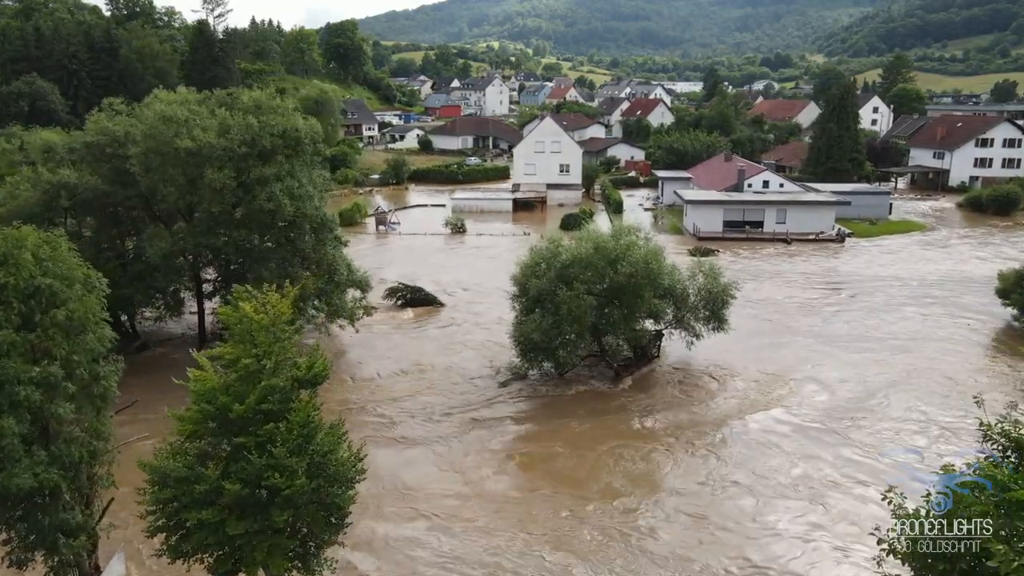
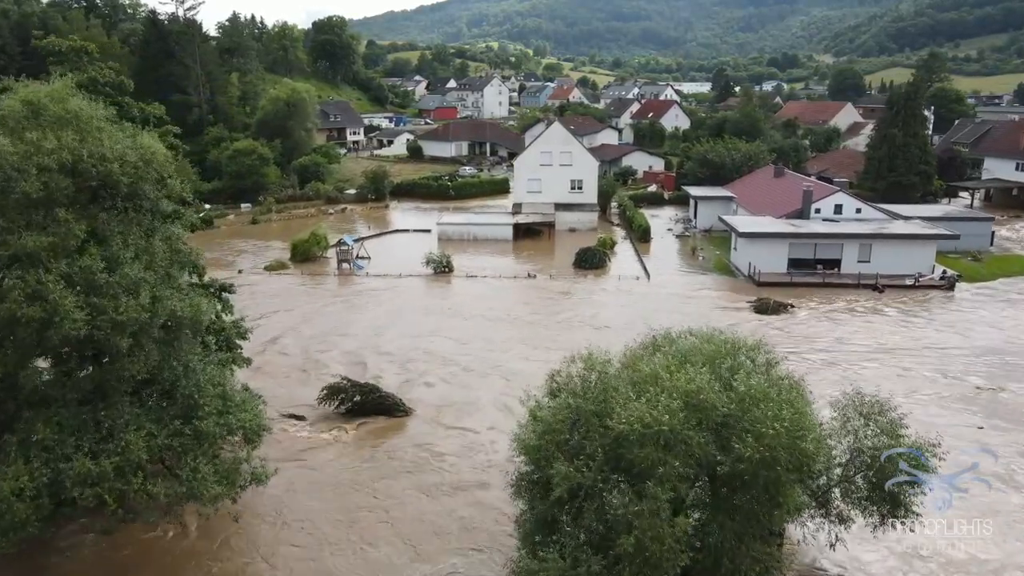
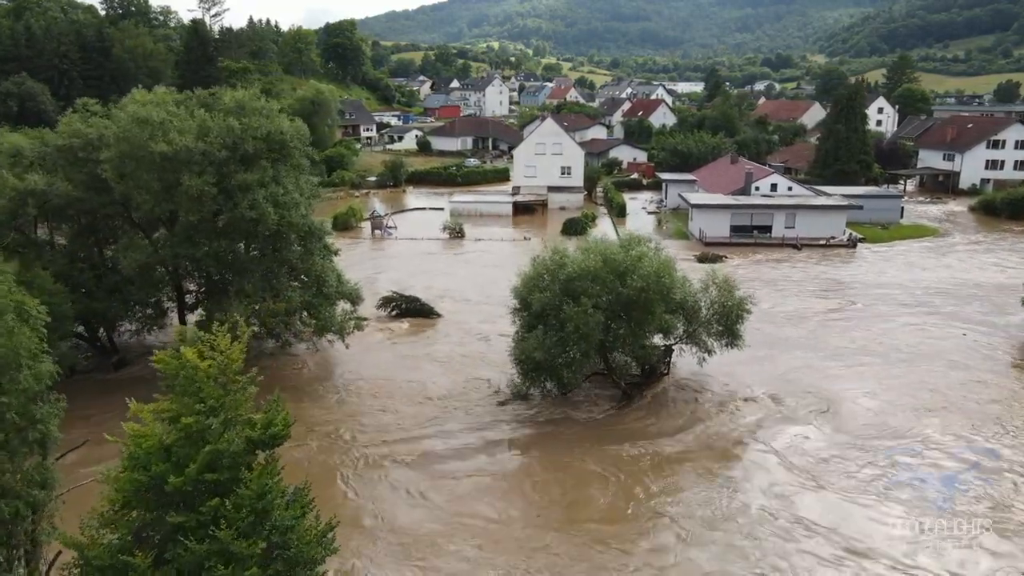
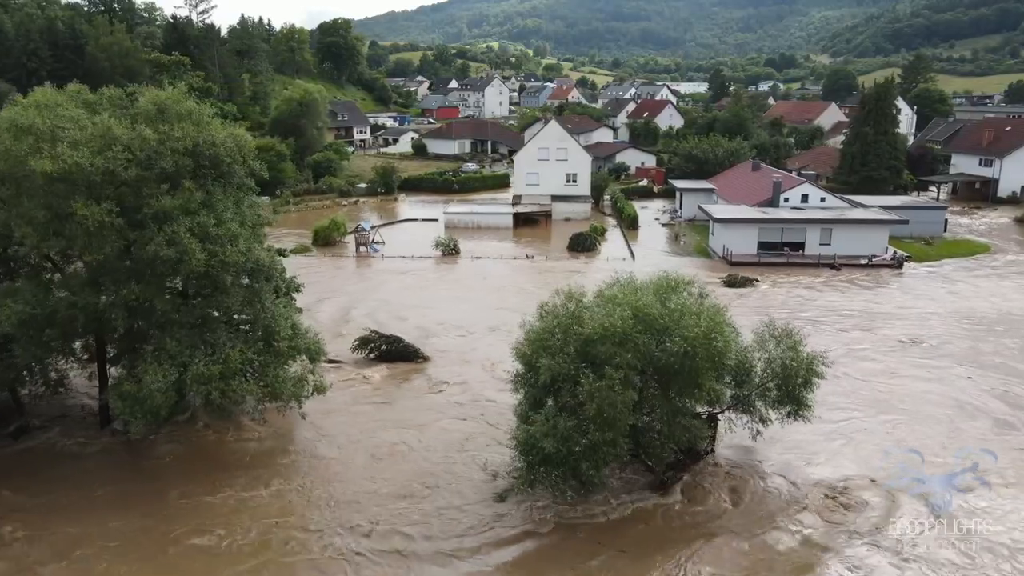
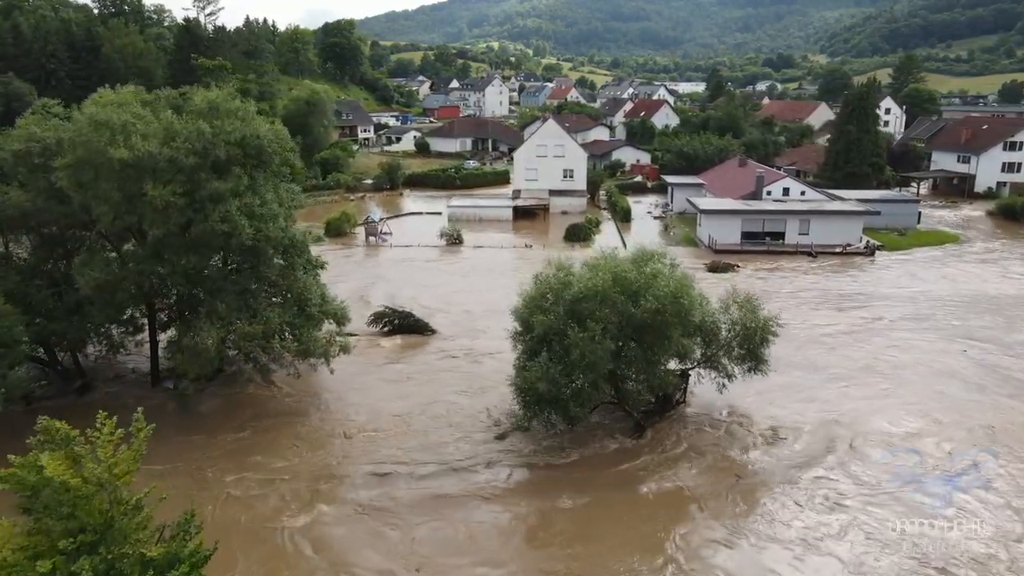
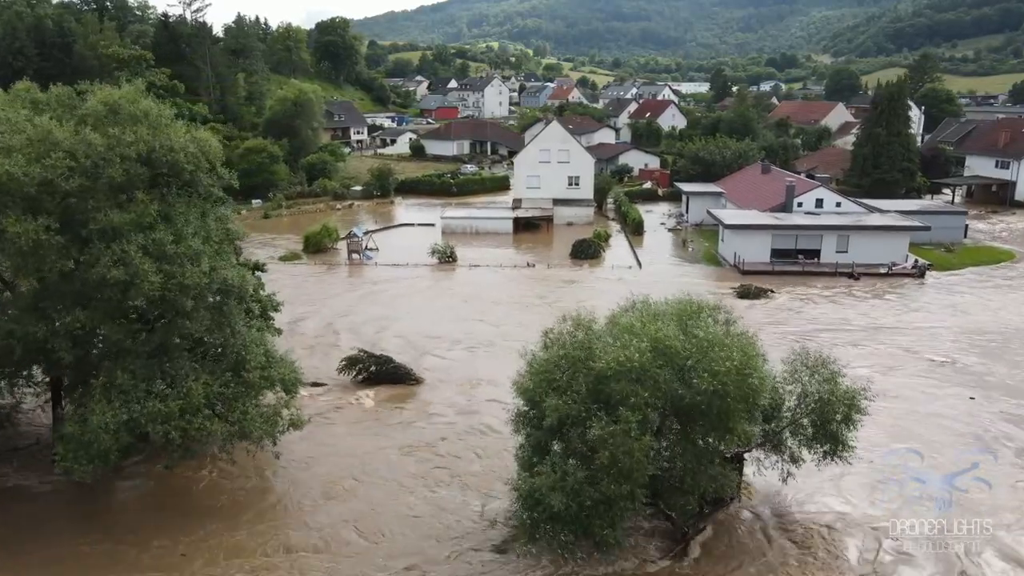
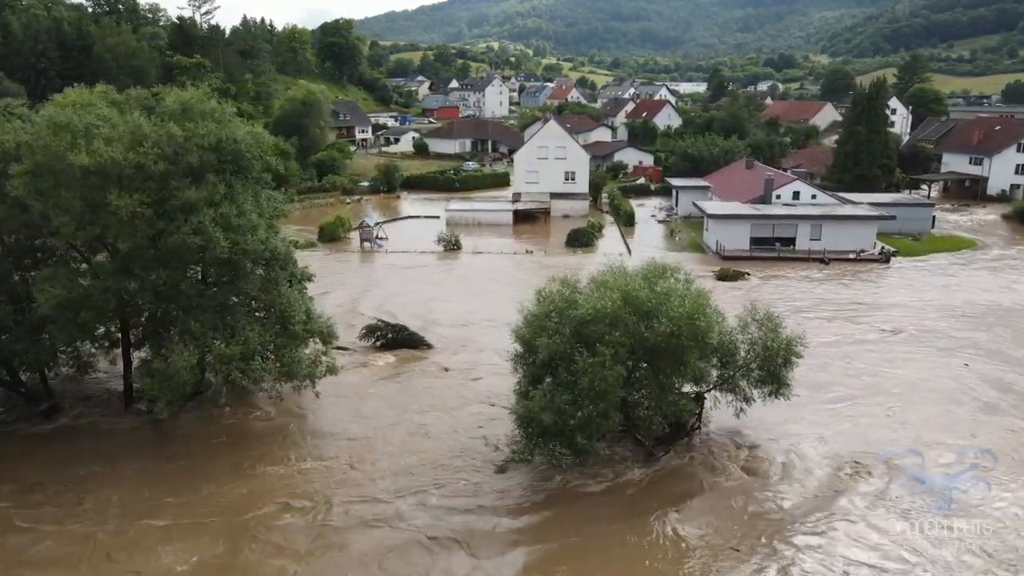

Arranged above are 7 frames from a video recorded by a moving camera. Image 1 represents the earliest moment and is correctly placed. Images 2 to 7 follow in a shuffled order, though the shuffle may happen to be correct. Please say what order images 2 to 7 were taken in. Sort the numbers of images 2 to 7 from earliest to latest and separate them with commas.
3, 5, 7, 4, 6, 2
